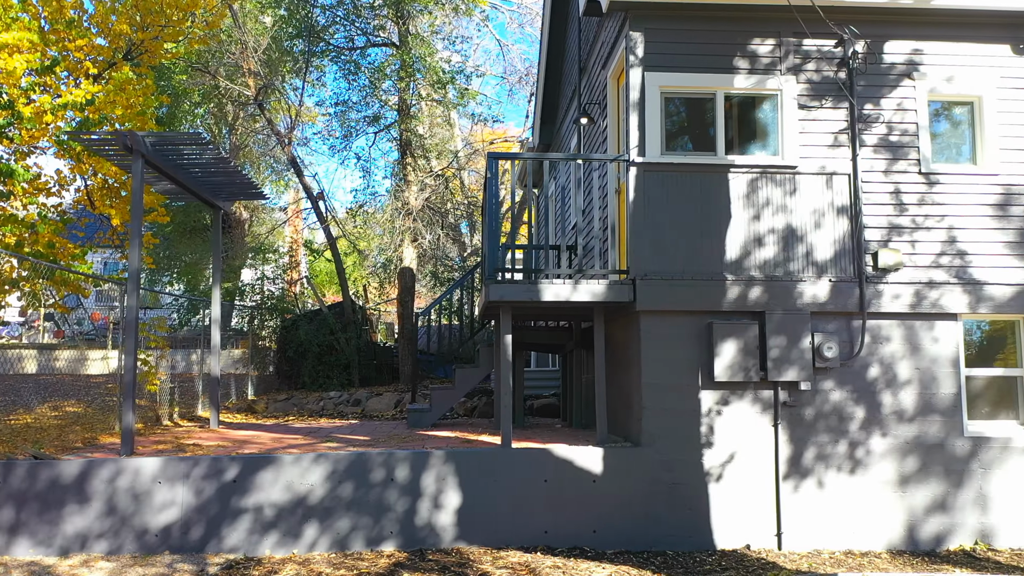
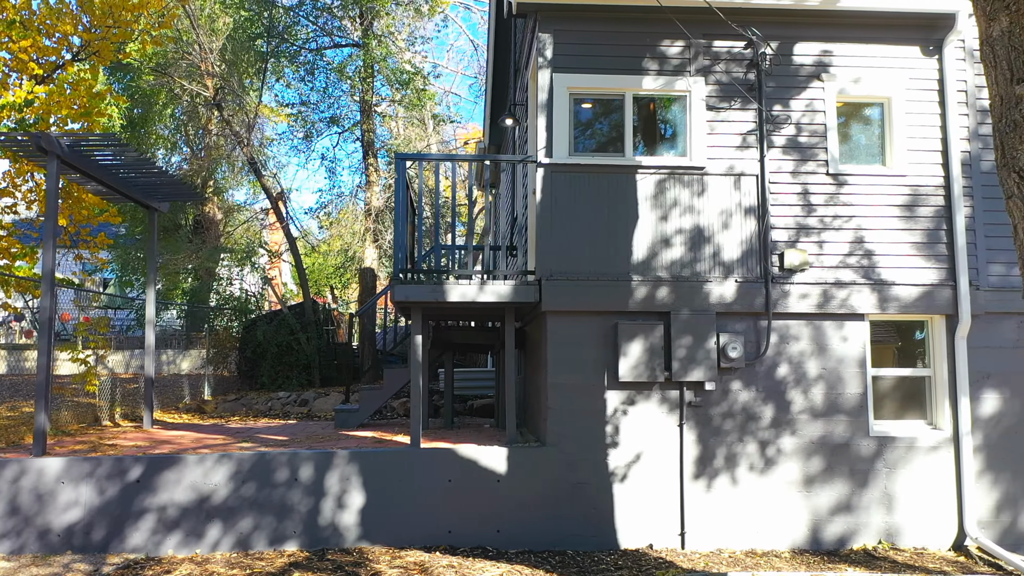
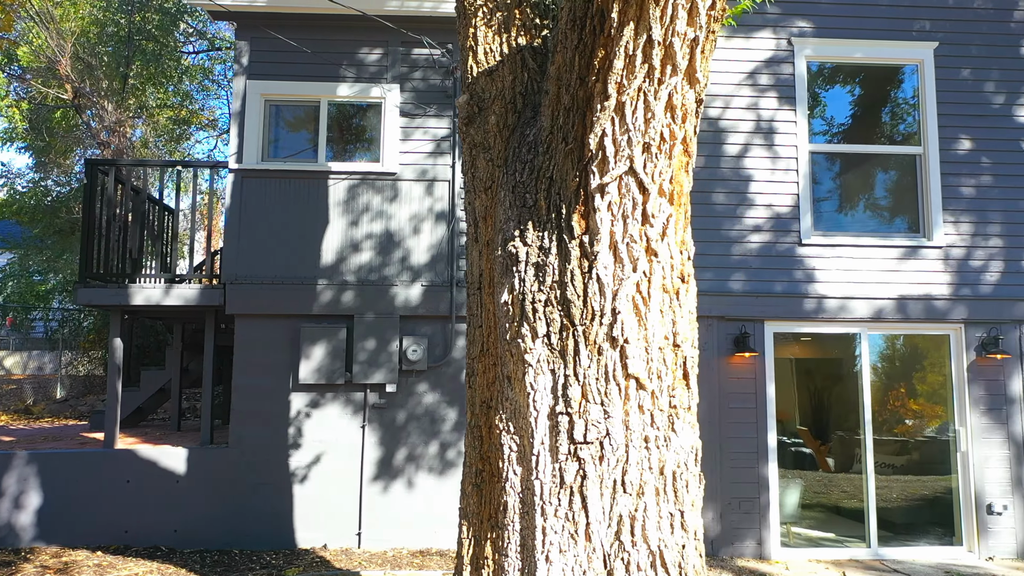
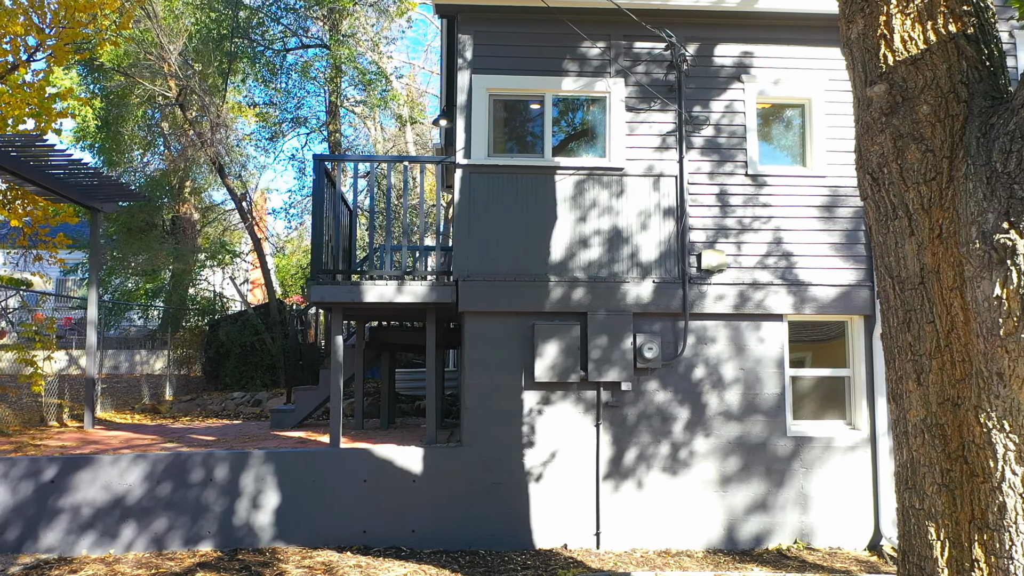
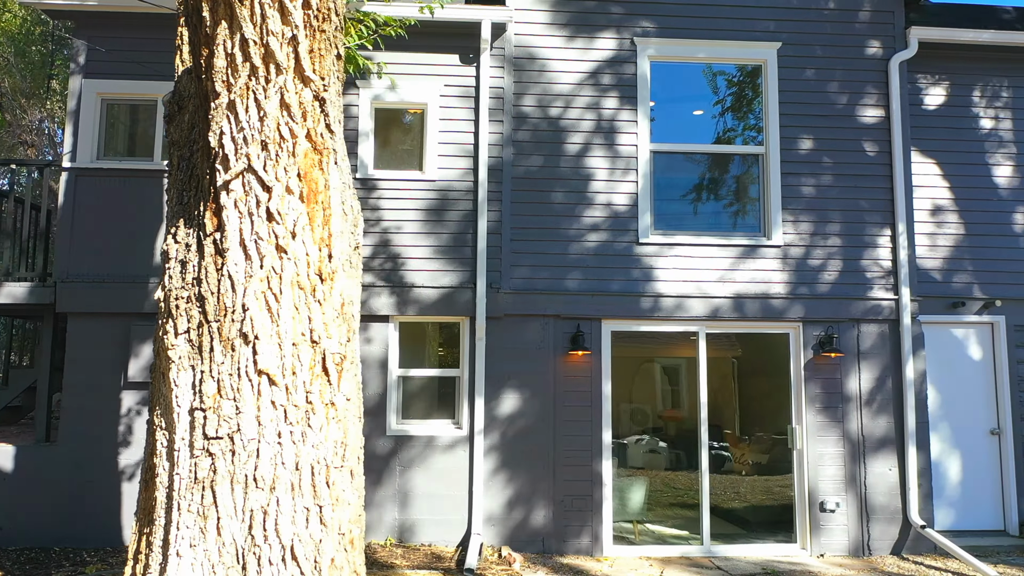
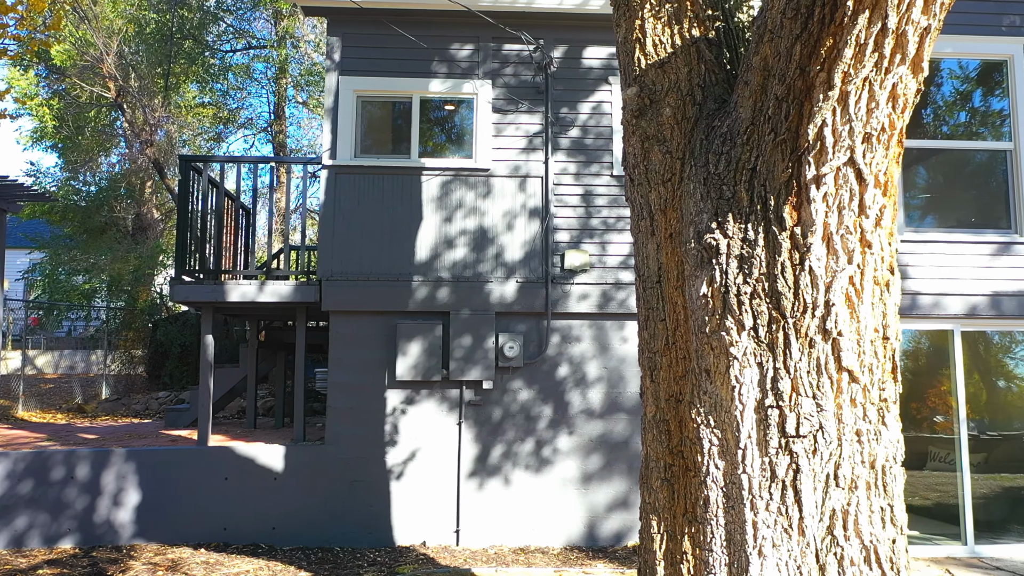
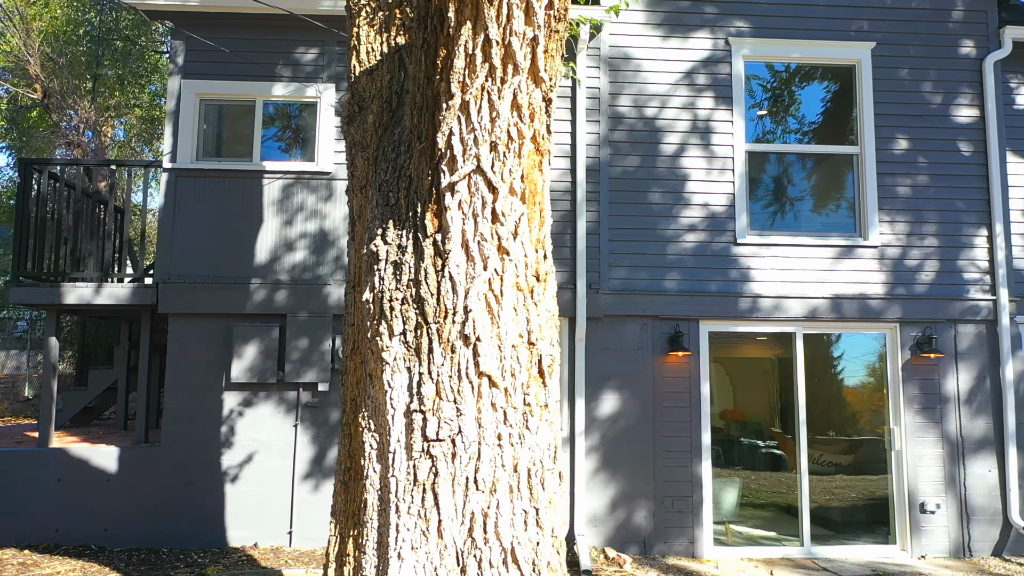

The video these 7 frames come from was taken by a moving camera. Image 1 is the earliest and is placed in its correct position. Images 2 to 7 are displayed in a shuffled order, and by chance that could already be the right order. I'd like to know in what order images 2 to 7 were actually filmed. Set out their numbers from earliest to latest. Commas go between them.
2, 4, 6, 3, 7, 5
